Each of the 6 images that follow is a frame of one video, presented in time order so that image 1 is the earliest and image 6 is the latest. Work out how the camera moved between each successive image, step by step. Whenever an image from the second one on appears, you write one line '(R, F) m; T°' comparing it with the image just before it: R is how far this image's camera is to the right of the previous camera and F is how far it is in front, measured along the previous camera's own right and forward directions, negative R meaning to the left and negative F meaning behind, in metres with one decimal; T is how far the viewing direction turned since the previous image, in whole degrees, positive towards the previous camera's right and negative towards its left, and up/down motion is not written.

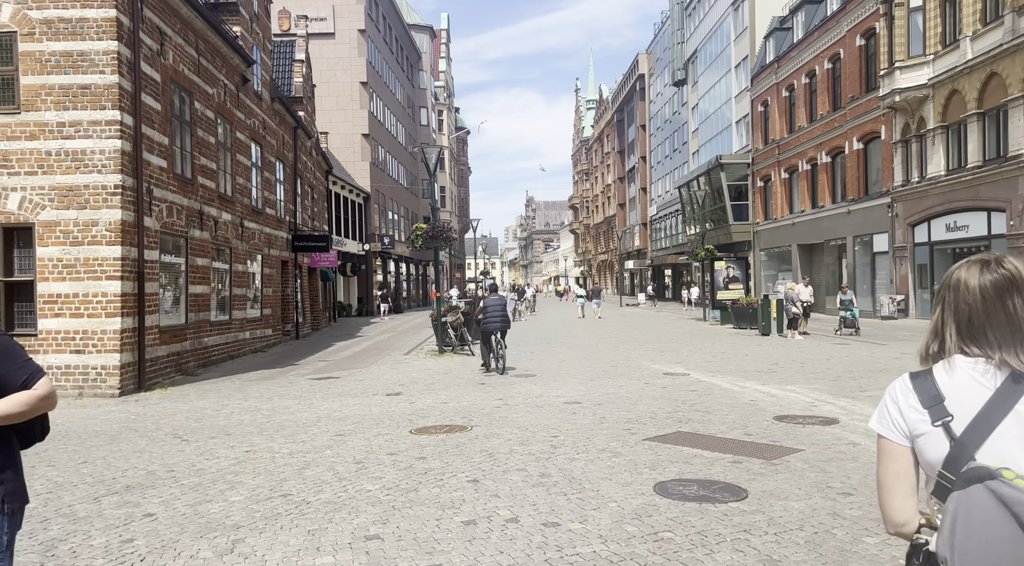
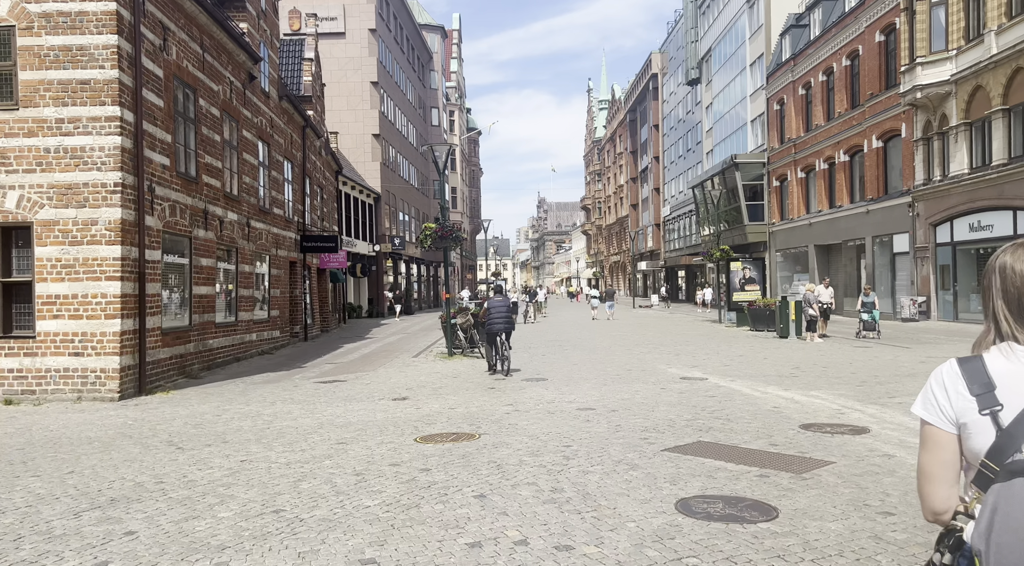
(0.0, +0.4) m; -1°
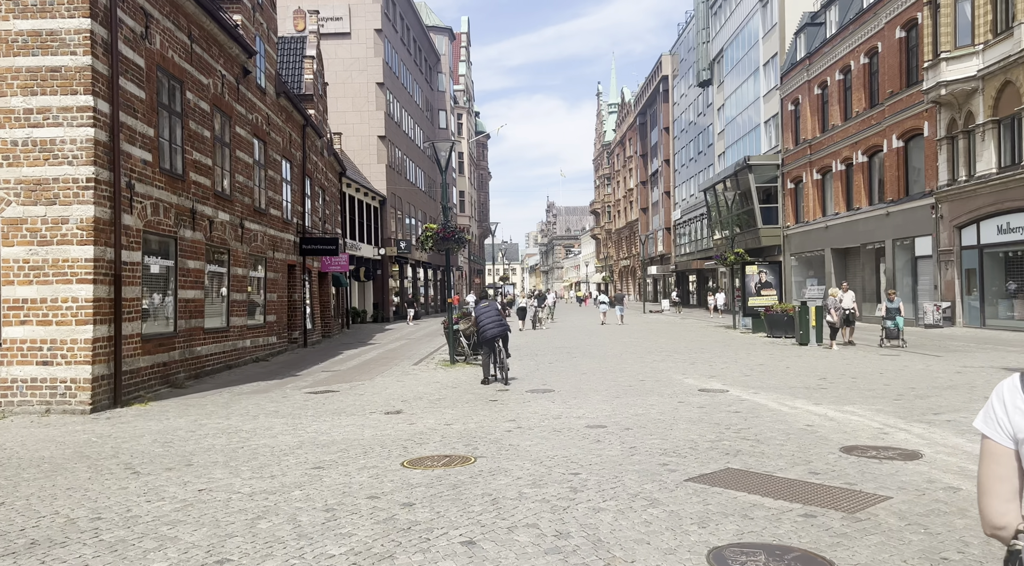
(+0.1, +1.0) m; -1°
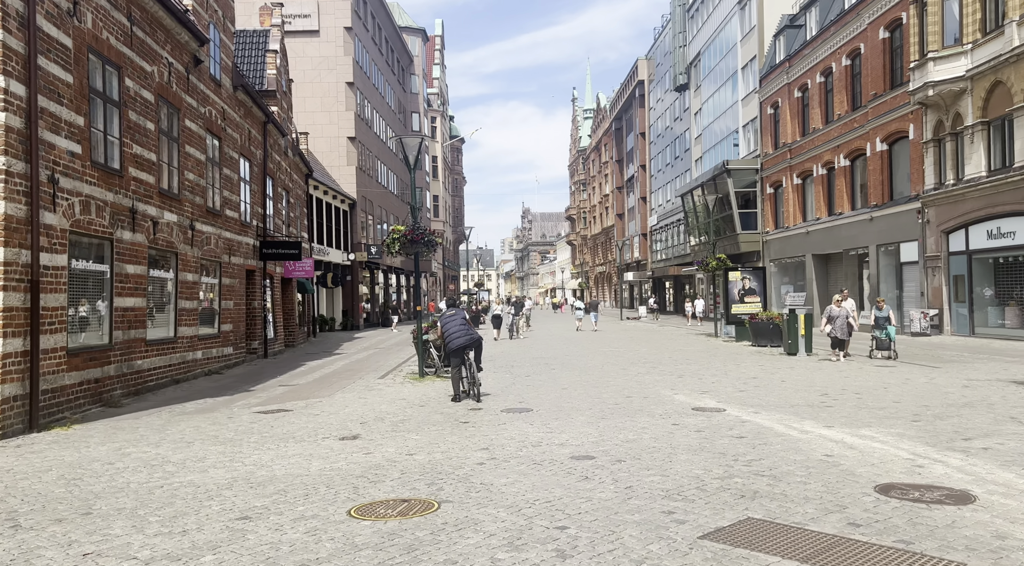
(0.0, +1.3) m; +2°
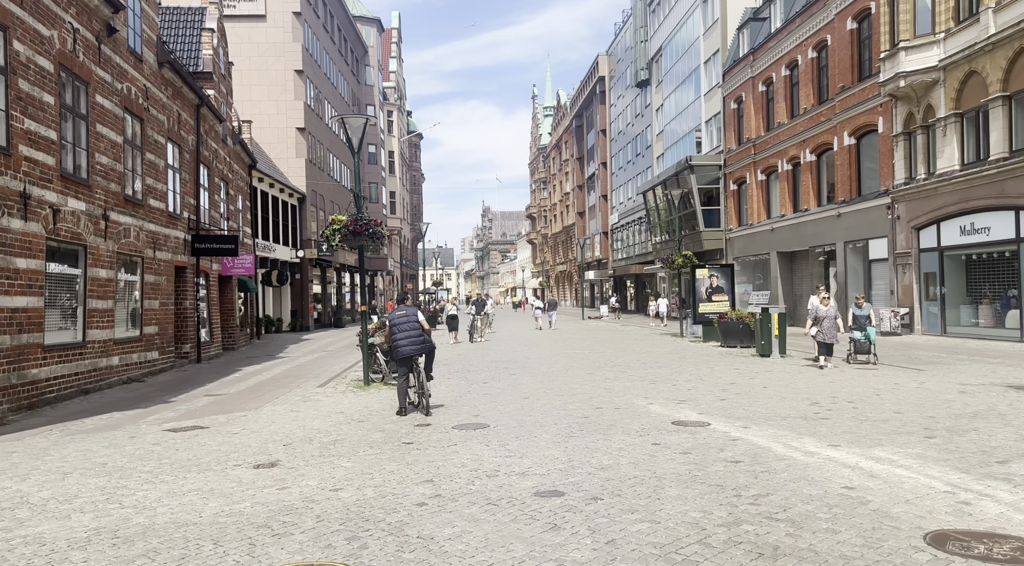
(+0.1, +1.5) m; +3°
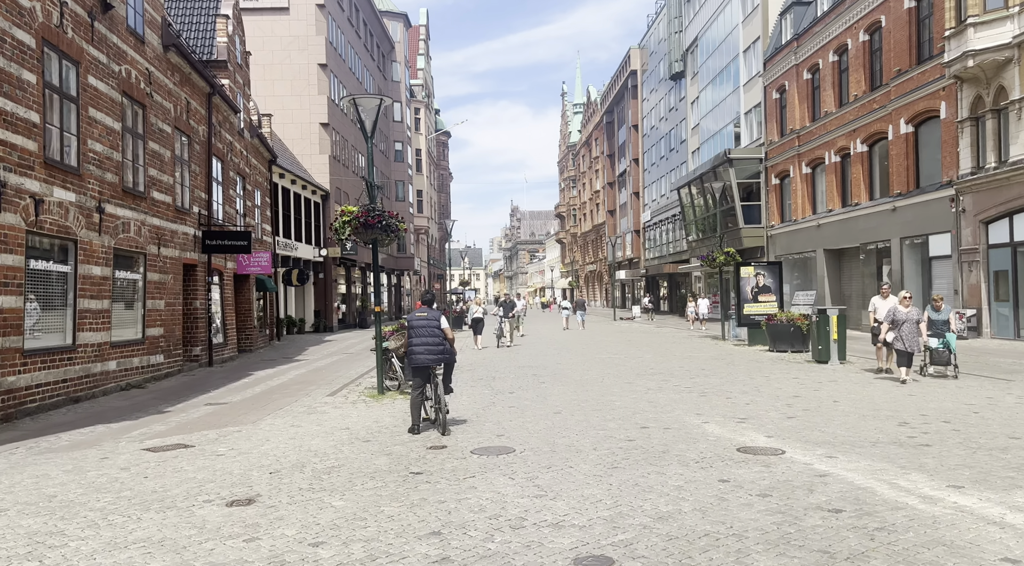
(0.0, +1.6) m; -2°
